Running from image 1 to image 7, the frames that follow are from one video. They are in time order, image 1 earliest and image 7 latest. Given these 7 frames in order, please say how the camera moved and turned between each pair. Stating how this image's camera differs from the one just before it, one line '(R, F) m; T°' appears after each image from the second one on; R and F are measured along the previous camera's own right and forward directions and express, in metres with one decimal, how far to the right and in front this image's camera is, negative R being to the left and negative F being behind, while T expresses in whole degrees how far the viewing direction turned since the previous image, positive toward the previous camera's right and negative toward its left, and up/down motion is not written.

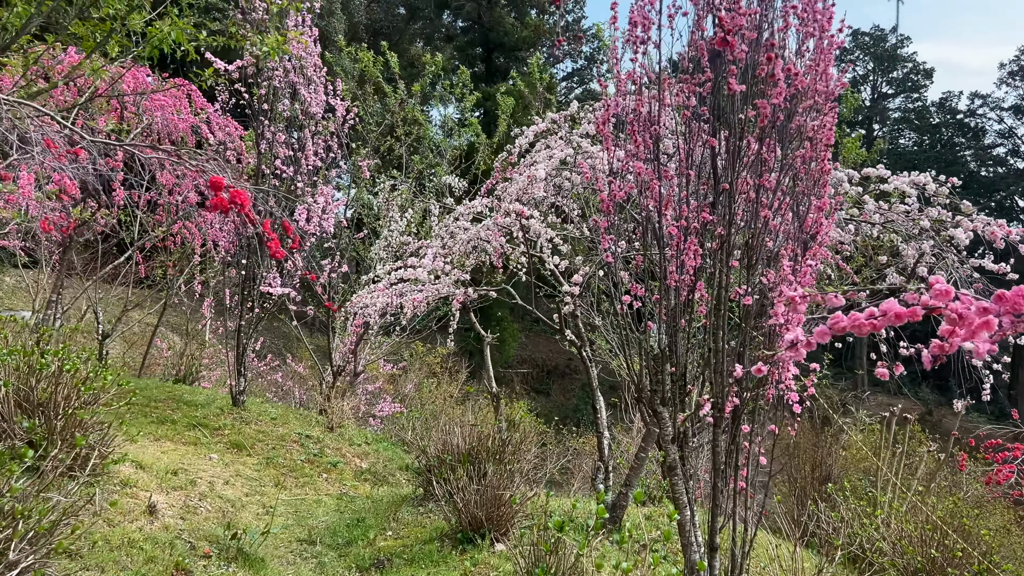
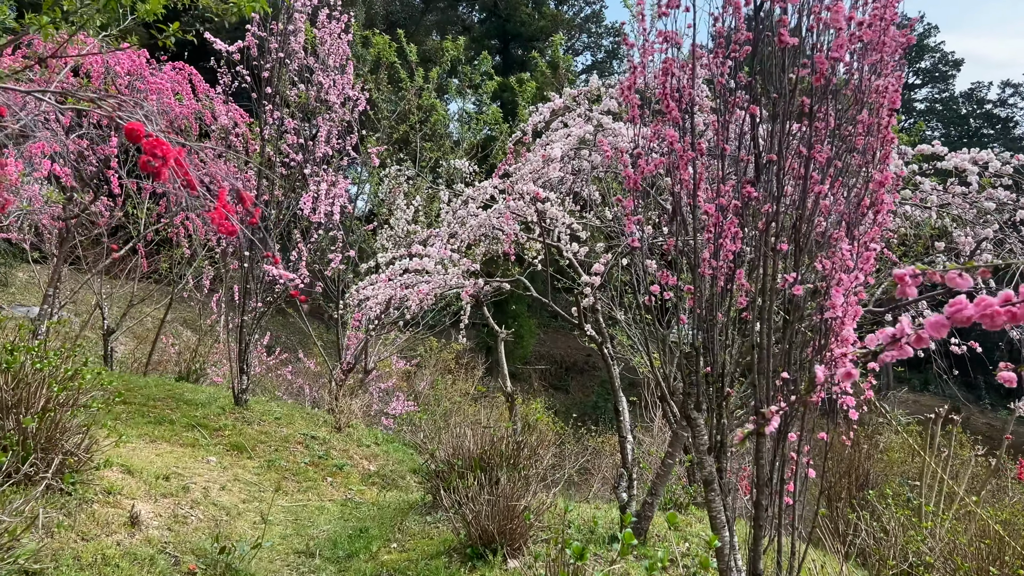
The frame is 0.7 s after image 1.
(0.0, +0.4) m; -1°
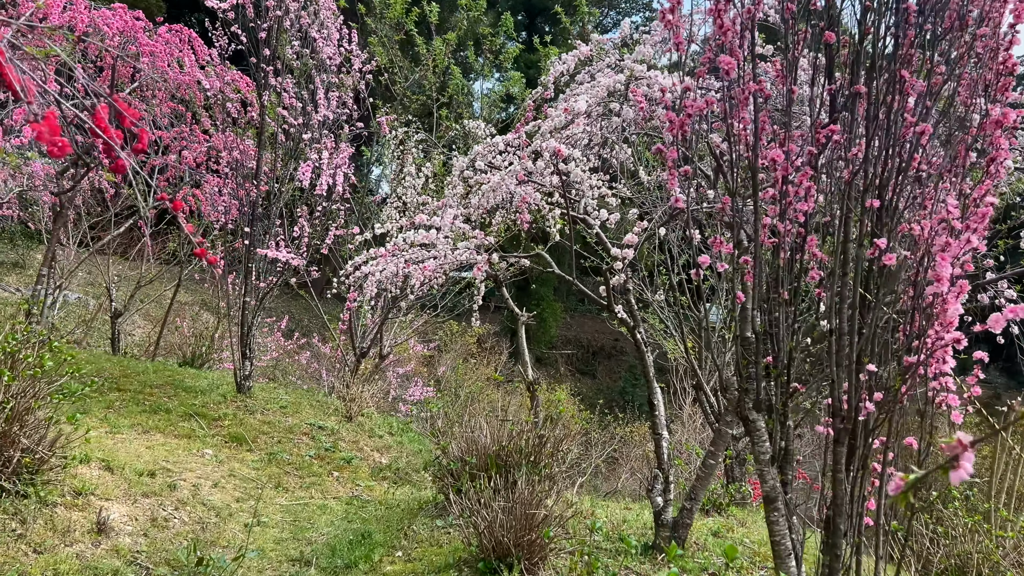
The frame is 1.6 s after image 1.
(0.0, +0.6) m; -2°
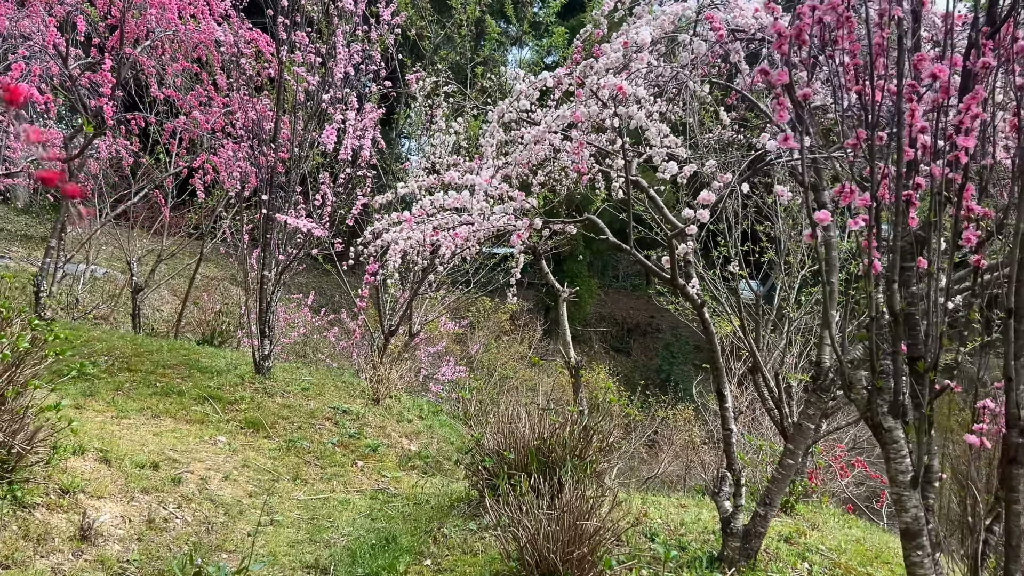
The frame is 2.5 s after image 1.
(-0.1, +0.6) m; -2°
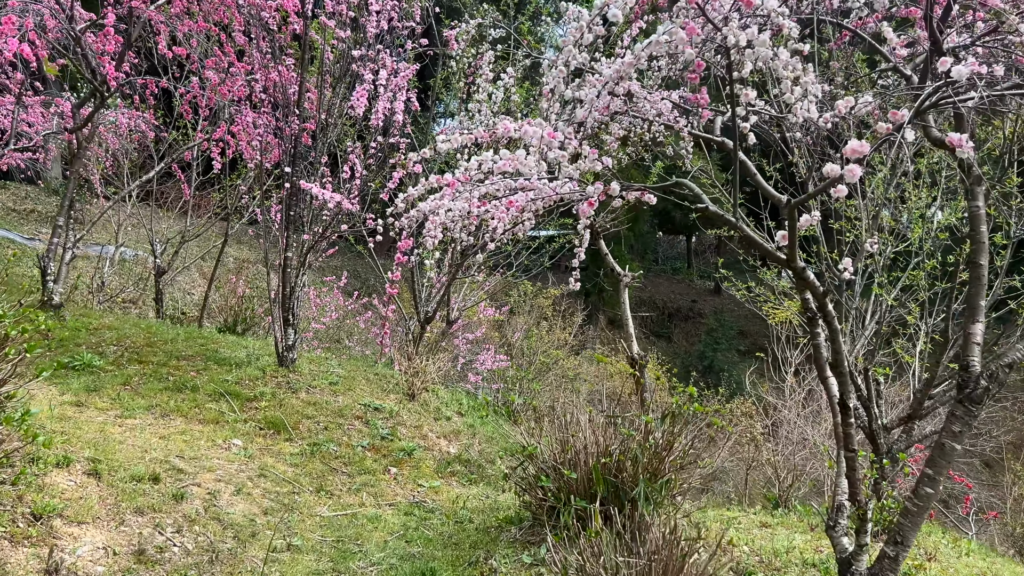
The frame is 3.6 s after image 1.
(-0.1, +0.7) m; -3°
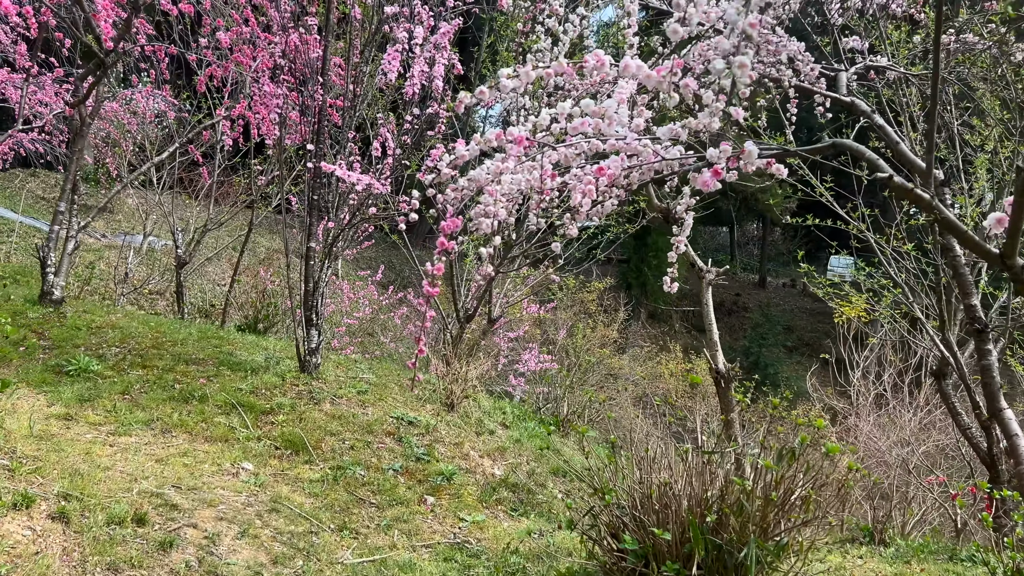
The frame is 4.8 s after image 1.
(-0.1, +0.7) m; -3°
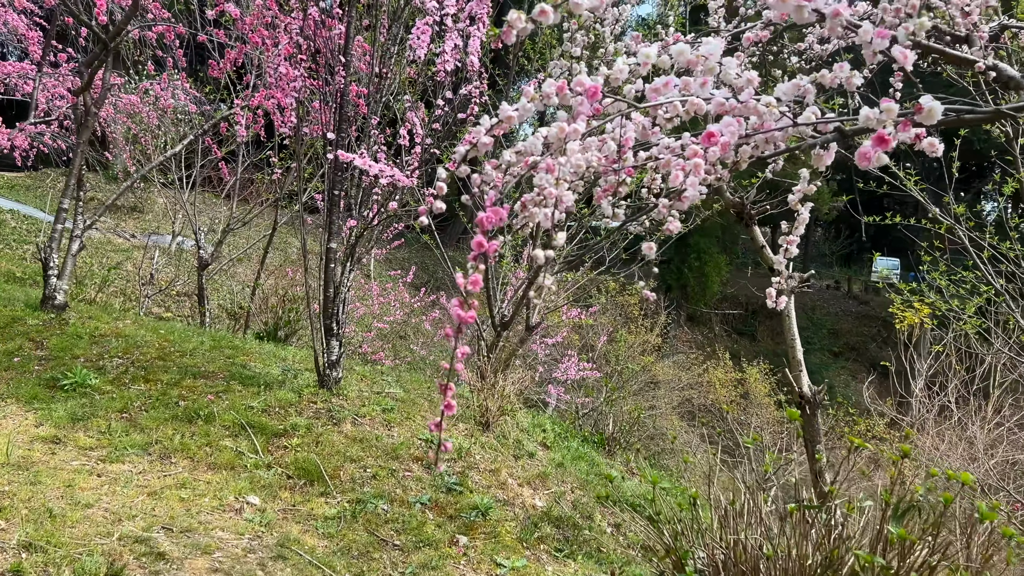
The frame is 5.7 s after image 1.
(-0.1, +0.5) m; -3°
